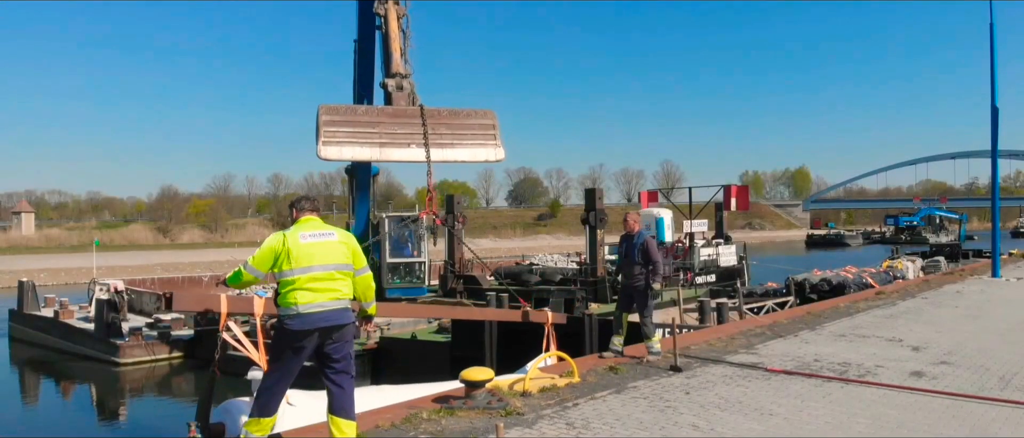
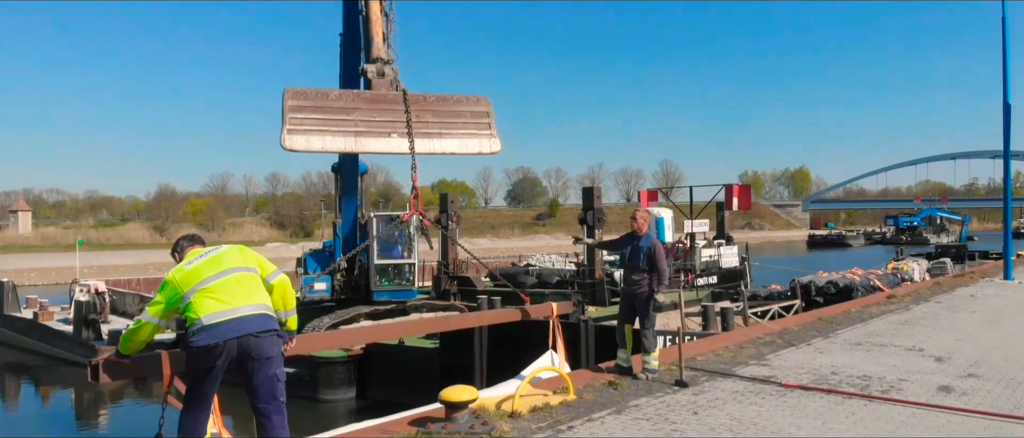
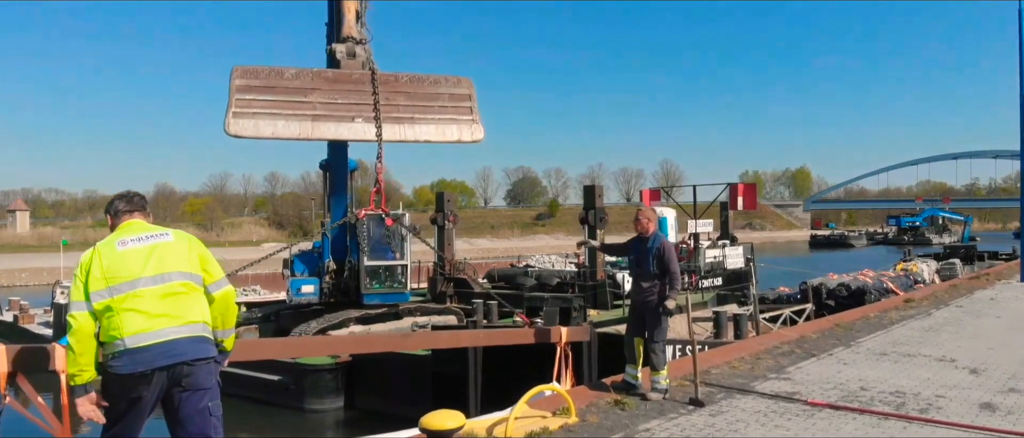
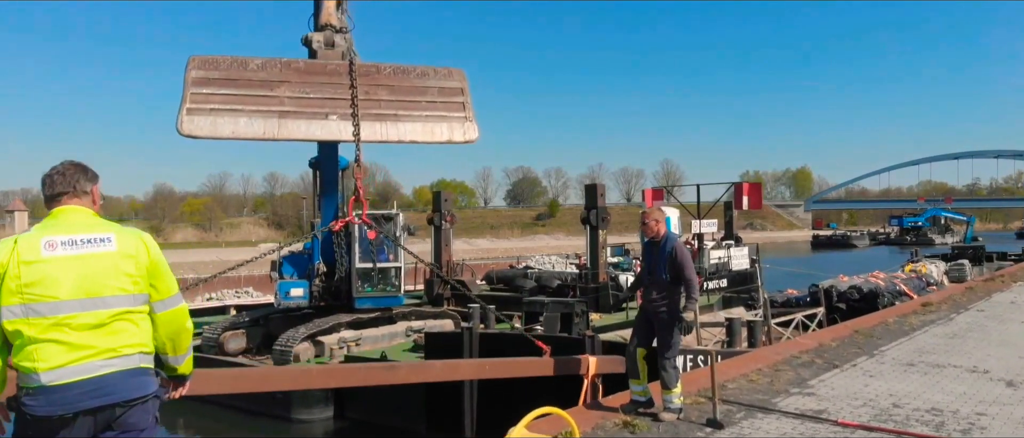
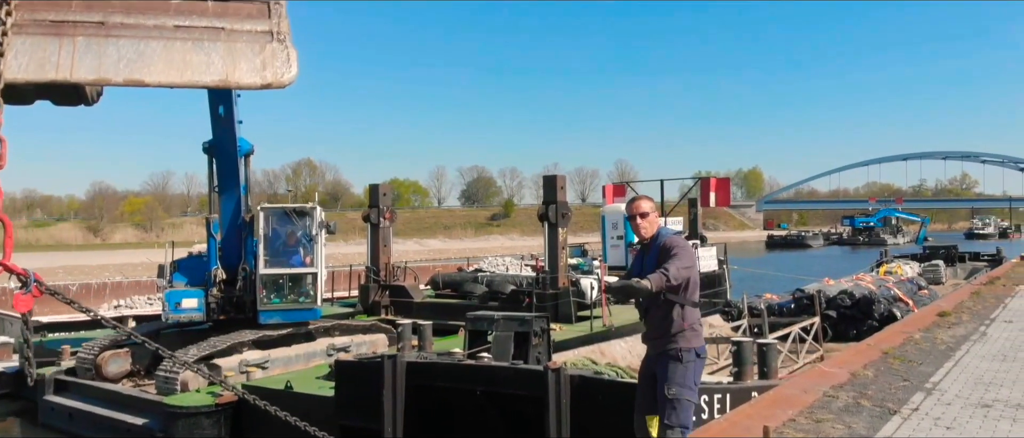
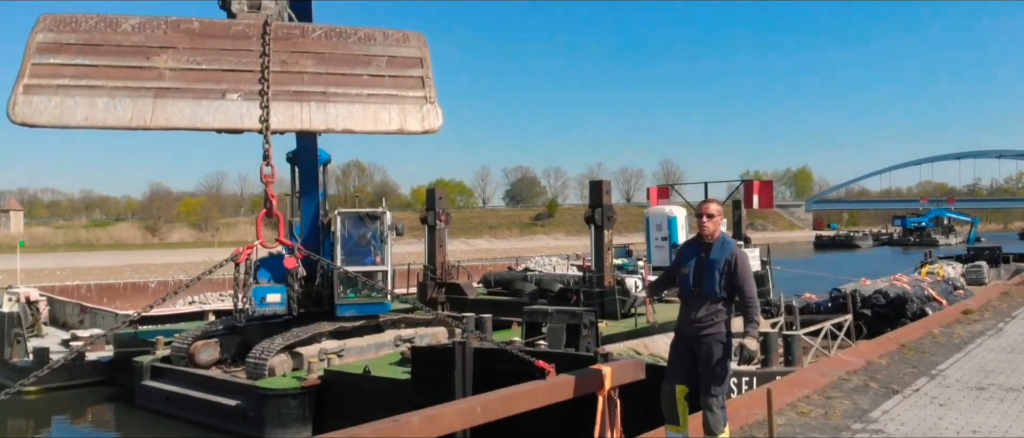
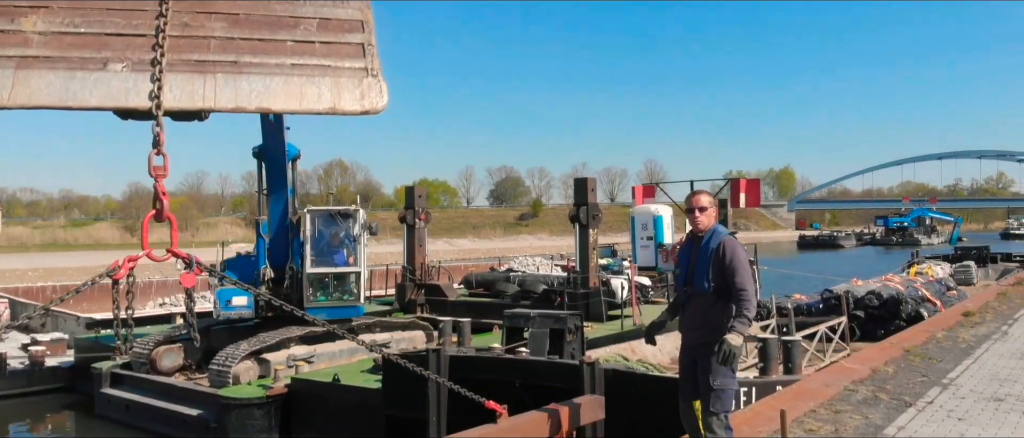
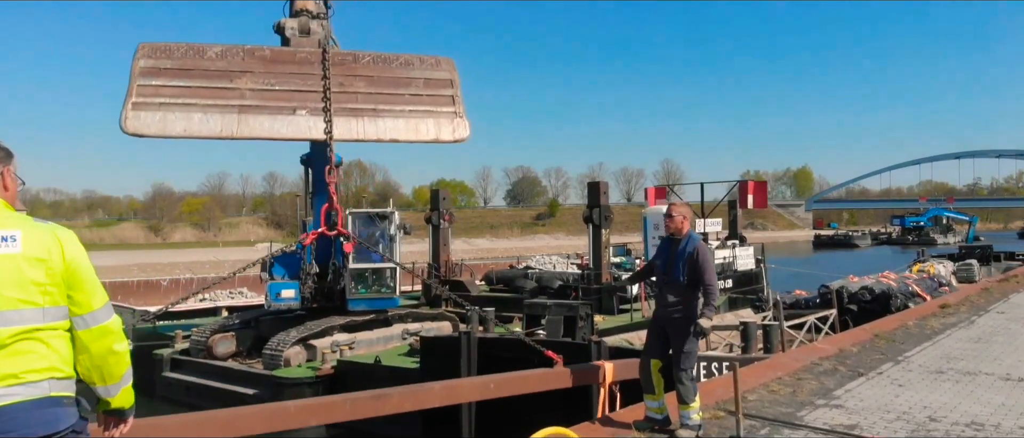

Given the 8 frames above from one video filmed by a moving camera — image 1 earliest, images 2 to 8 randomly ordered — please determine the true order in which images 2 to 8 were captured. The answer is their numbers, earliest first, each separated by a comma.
2, 3, 4, 8, 6, 7, 5
